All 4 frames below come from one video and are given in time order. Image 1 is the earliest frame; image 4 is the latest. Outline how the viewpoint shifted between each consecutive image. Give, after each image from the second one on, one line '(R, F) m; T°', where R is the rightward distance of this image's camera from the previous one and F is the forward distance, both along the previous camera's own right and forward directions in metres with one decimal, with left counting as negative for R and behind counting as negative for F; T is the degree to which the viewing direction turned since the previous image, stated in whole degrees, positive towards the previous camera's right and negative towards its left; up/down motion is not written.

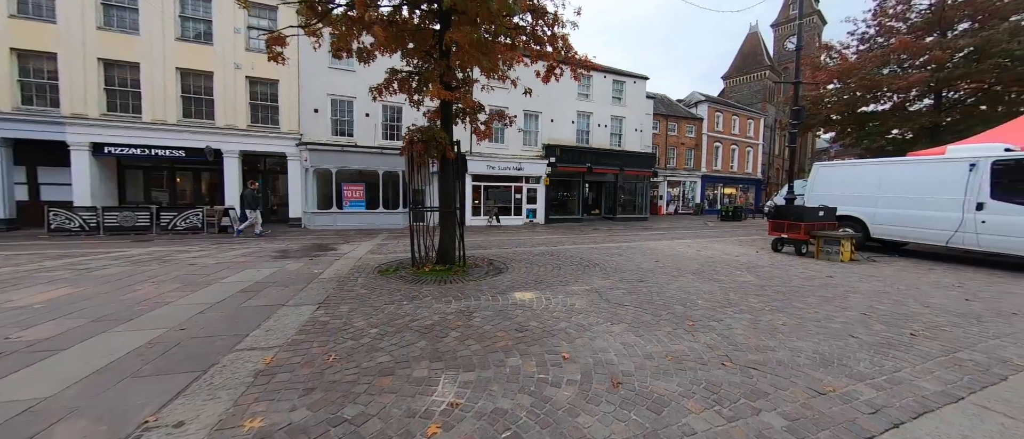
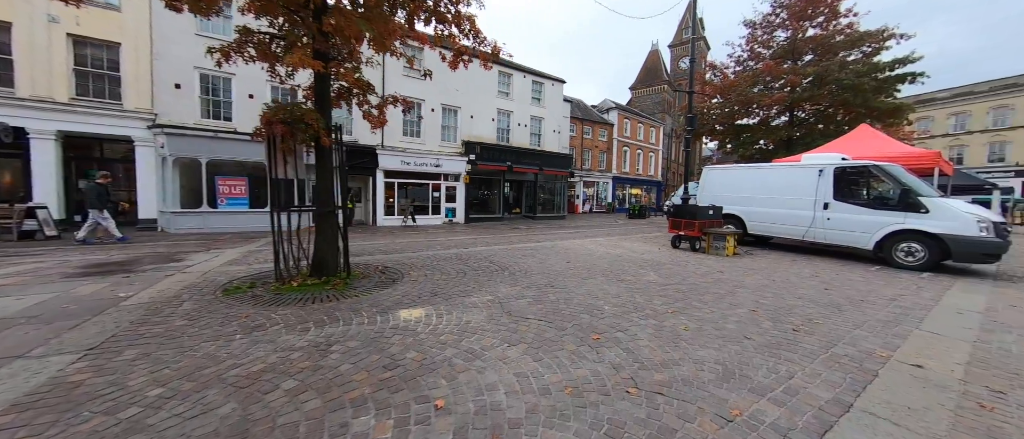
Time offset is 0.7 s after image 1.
(+0.6, +0.8) m; +13°
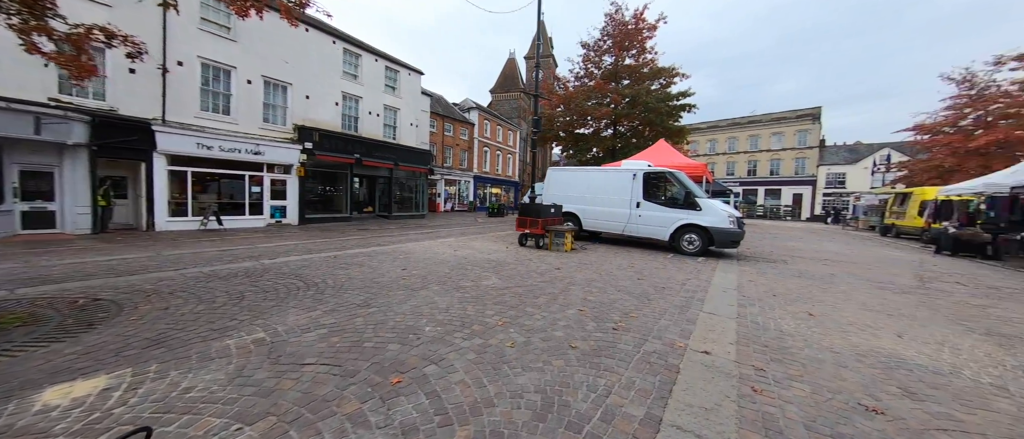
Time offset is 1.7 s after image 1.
(+0.8, +0.8) m; +23°
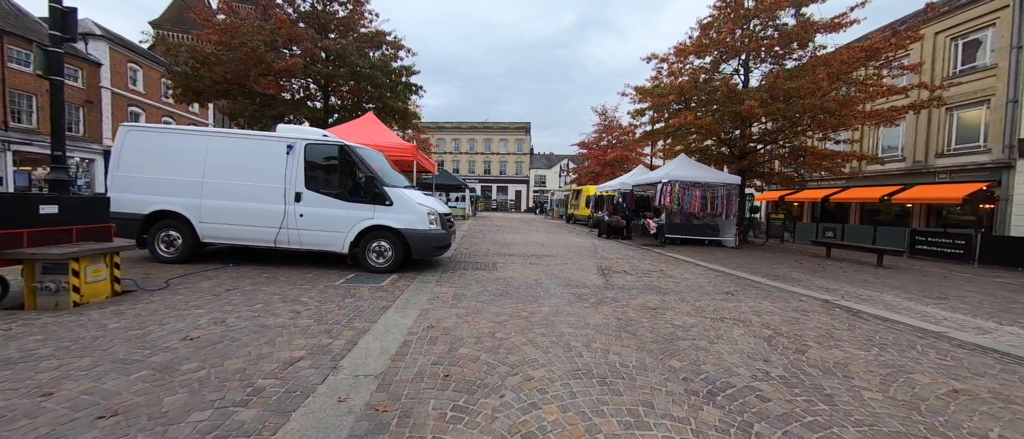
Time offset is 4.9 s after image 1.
(+3.0, +2.8) m; +40°
